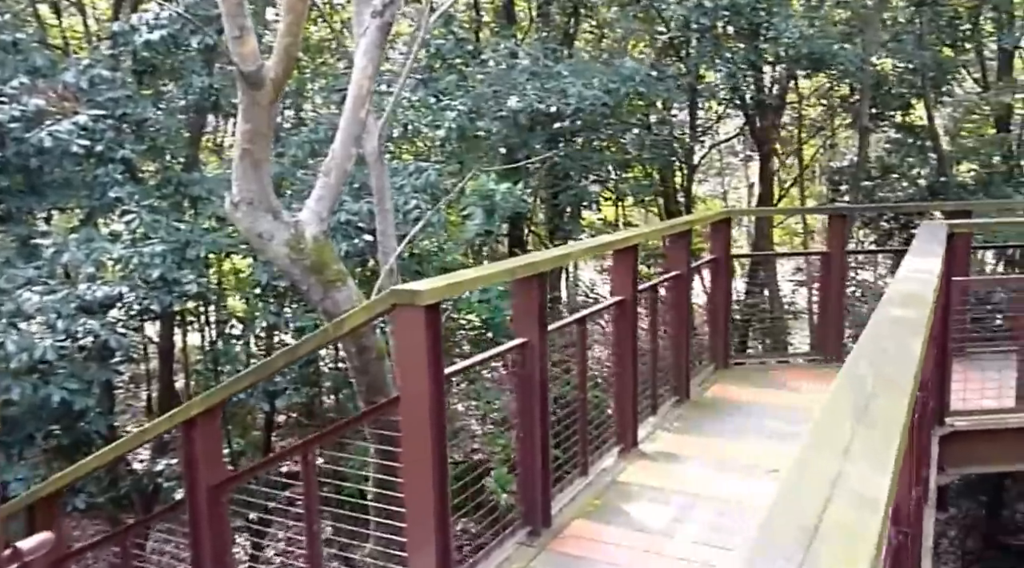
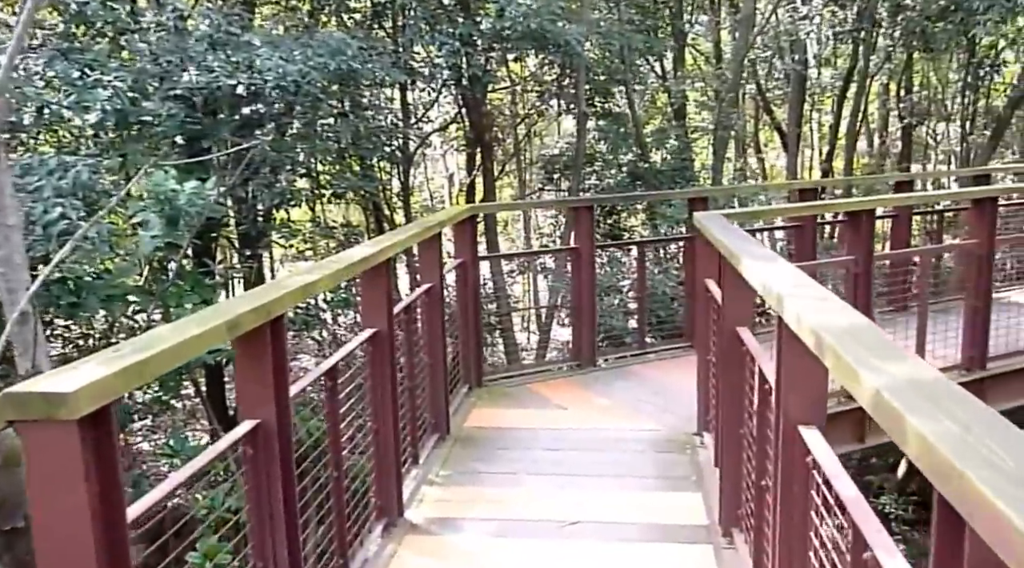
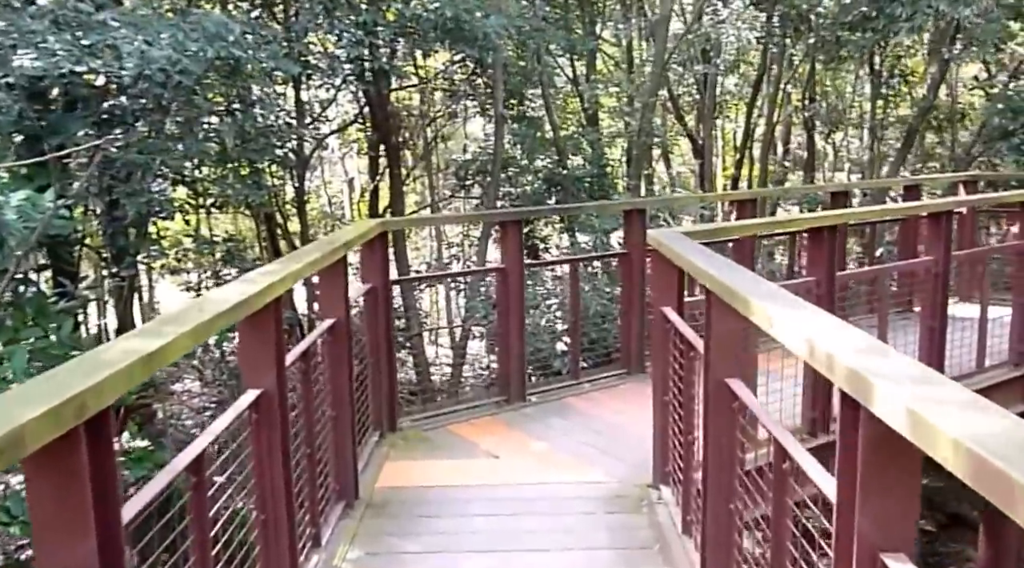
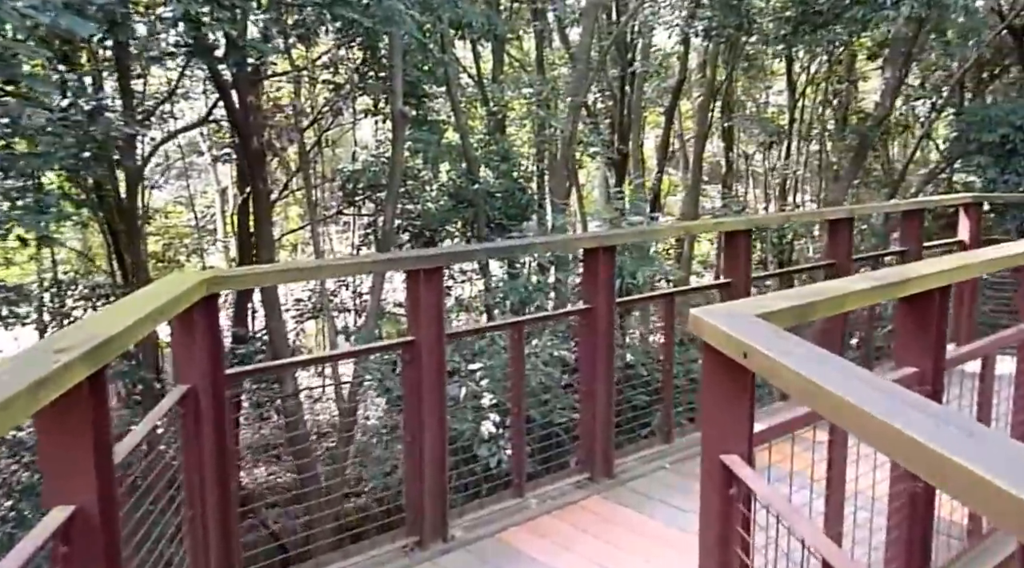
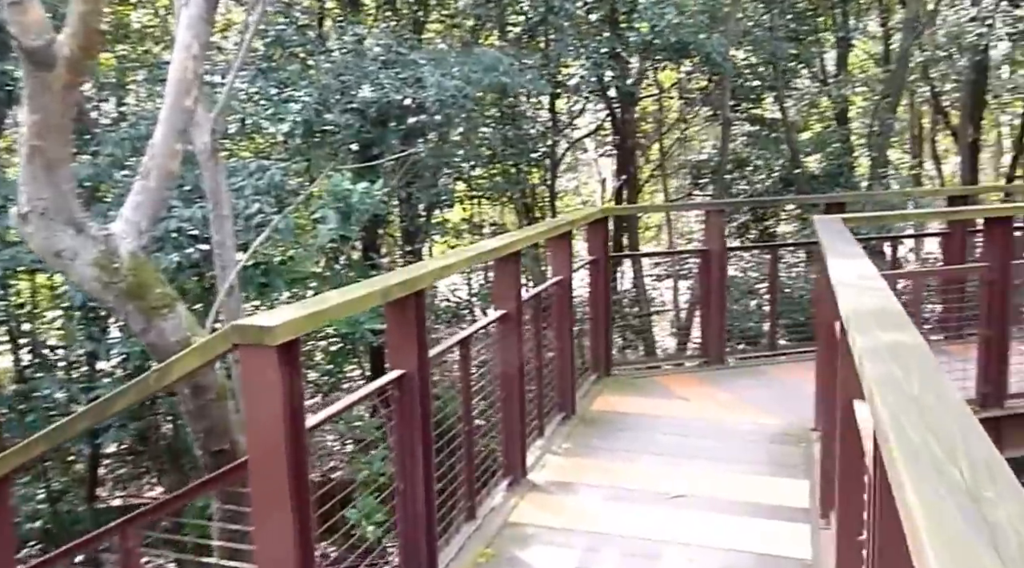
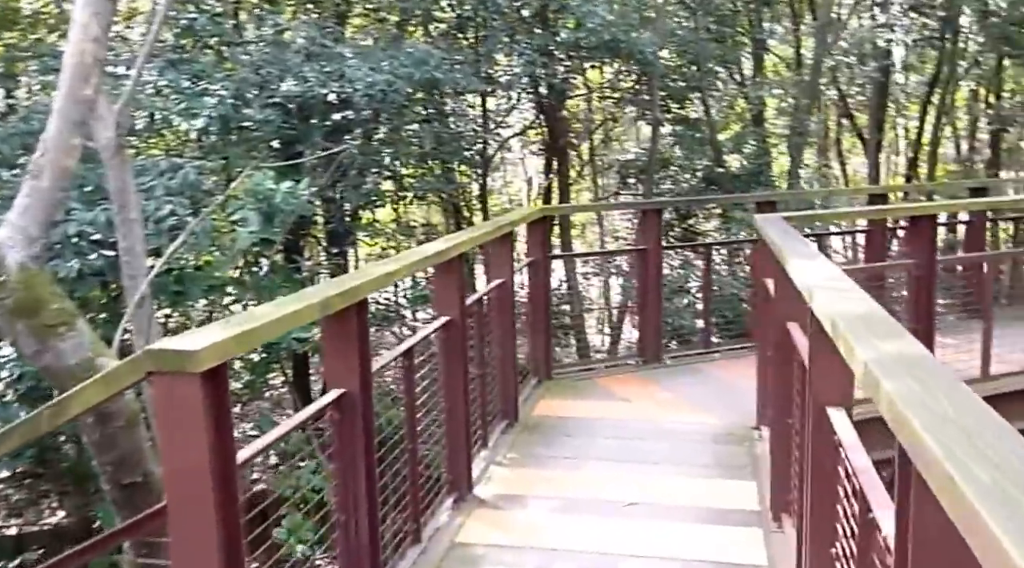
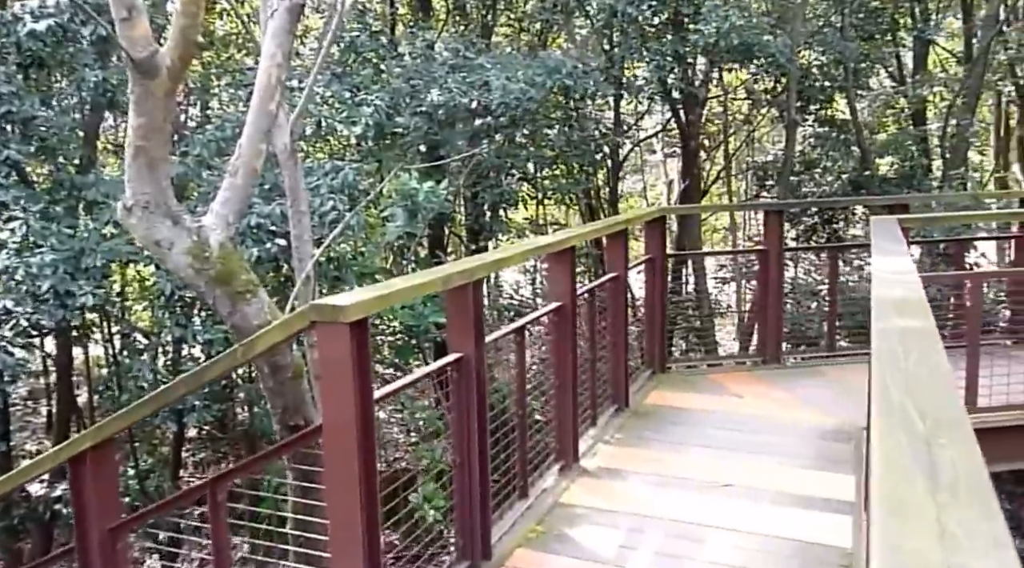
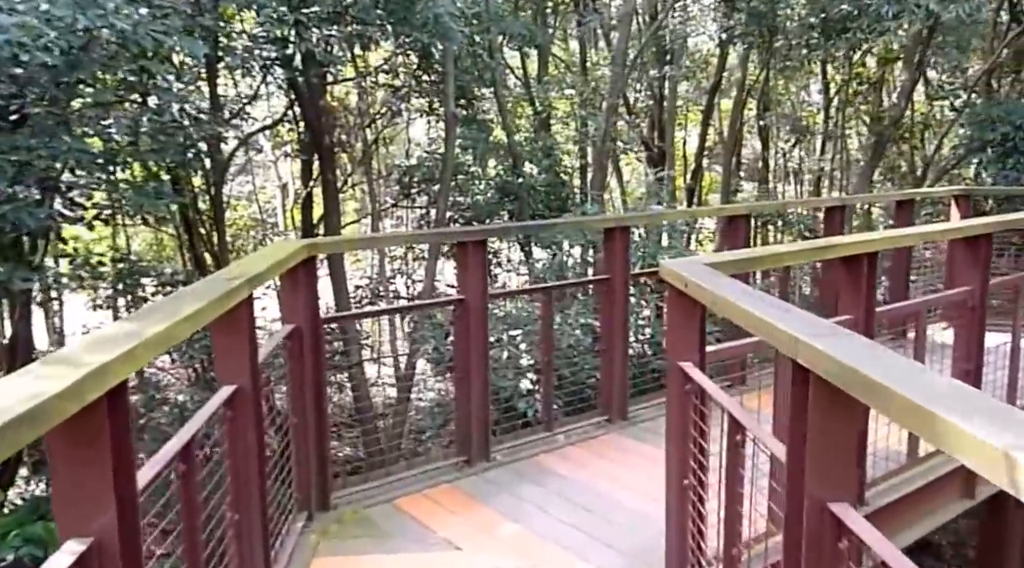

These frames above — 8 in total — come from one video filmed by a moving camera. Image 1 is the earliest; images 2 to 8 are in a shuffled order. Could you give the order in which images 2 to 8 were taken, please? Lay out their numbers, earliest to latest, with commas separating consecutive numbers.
7, 5, 6, 2, 3, 8, 4
